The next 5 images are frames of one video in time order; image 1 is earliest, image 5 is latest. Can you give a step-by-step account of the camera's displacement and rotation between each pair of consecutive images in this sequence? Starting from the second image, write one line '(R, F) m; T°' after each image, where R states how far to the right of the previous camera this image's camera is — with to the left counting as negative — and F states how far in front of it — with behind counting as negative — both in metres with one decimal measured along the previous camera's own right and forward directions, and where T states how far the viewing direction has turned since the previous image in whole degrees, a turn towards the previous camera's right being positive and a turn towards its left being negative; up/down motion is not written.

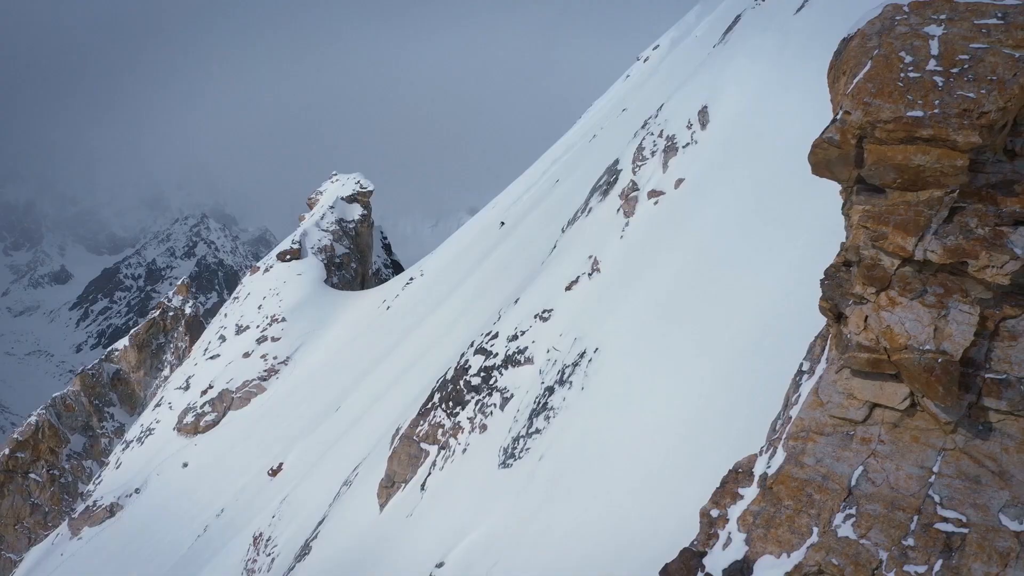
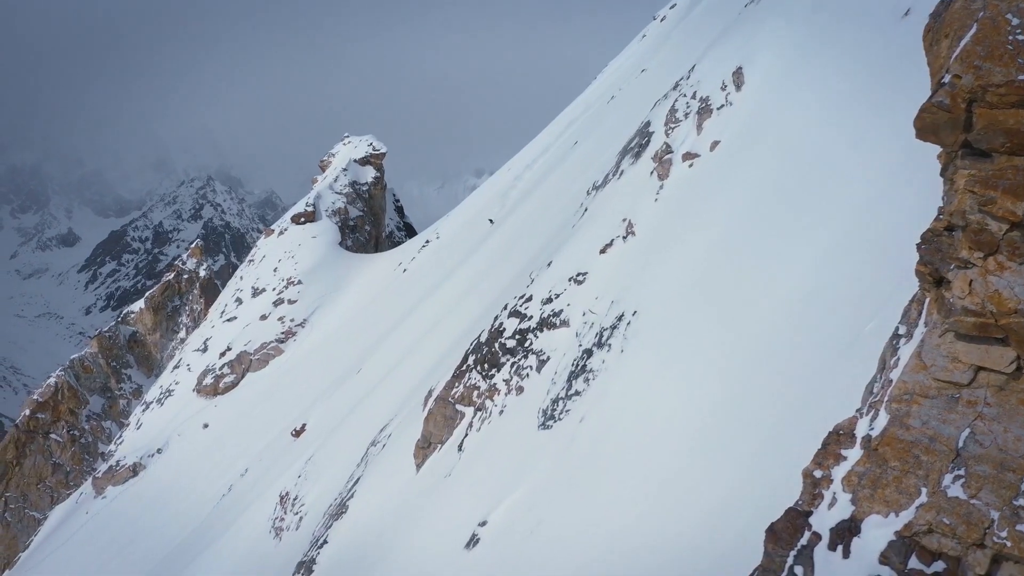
(-0.5, 0.0) m; 0°
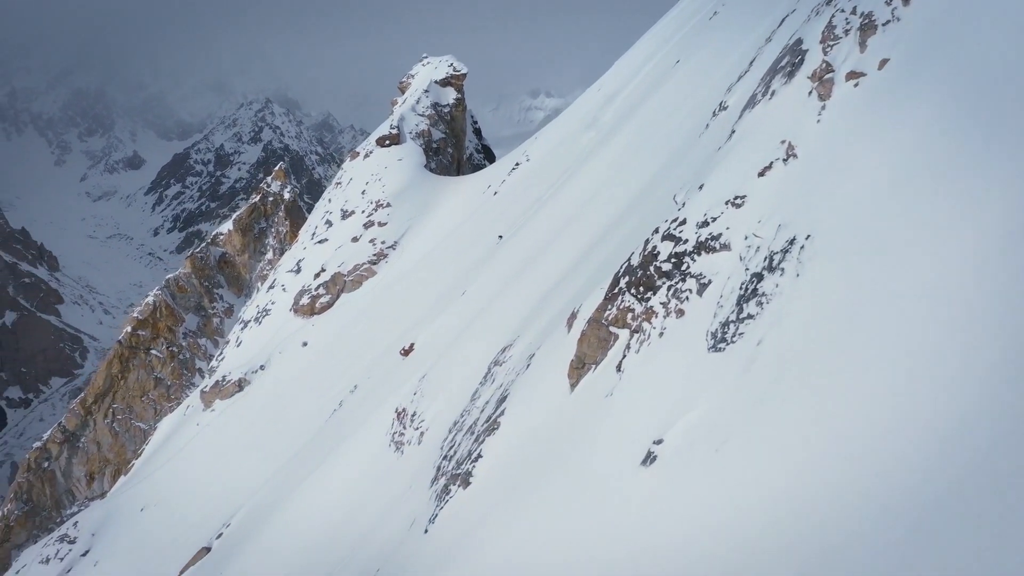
(-1.9, -0.2) m; -4°
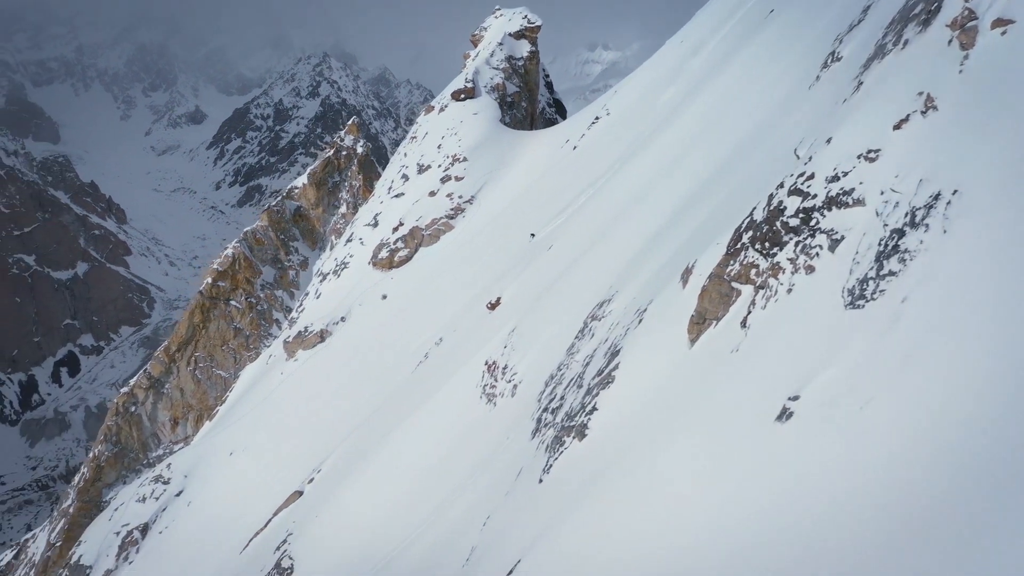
(-1.3, -0.1) m; -4°
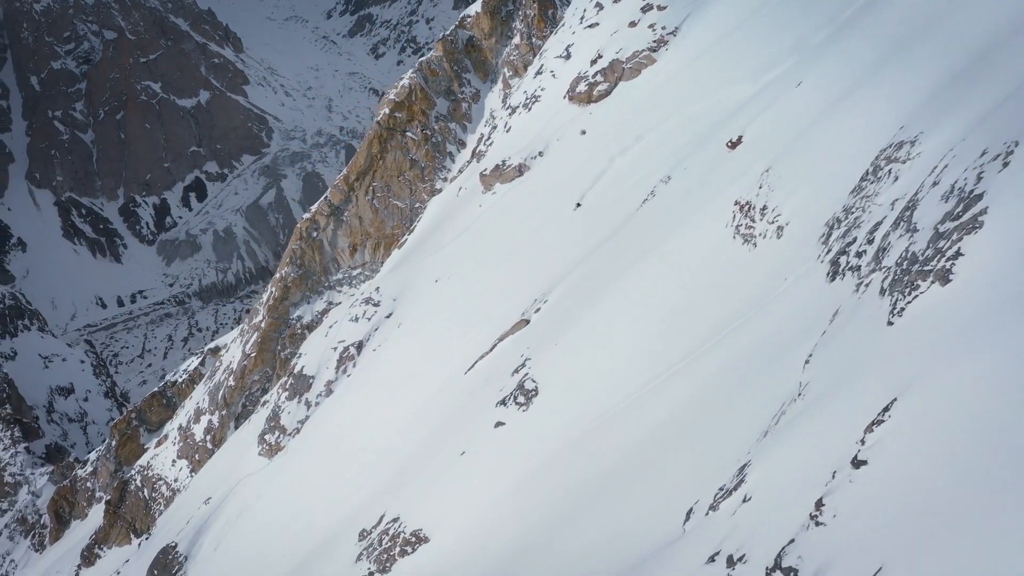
(-5.2, -0.3) m; -7°
